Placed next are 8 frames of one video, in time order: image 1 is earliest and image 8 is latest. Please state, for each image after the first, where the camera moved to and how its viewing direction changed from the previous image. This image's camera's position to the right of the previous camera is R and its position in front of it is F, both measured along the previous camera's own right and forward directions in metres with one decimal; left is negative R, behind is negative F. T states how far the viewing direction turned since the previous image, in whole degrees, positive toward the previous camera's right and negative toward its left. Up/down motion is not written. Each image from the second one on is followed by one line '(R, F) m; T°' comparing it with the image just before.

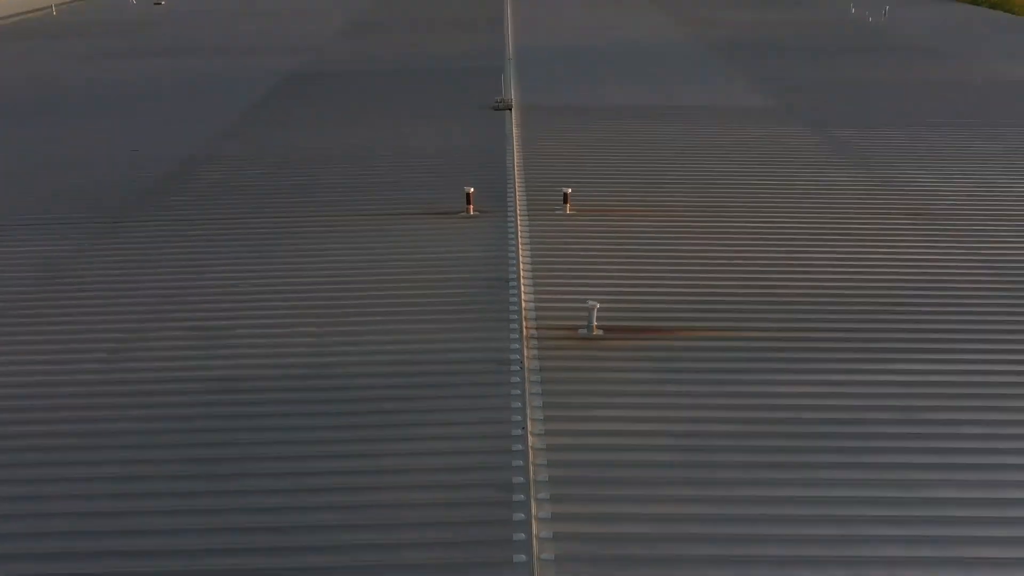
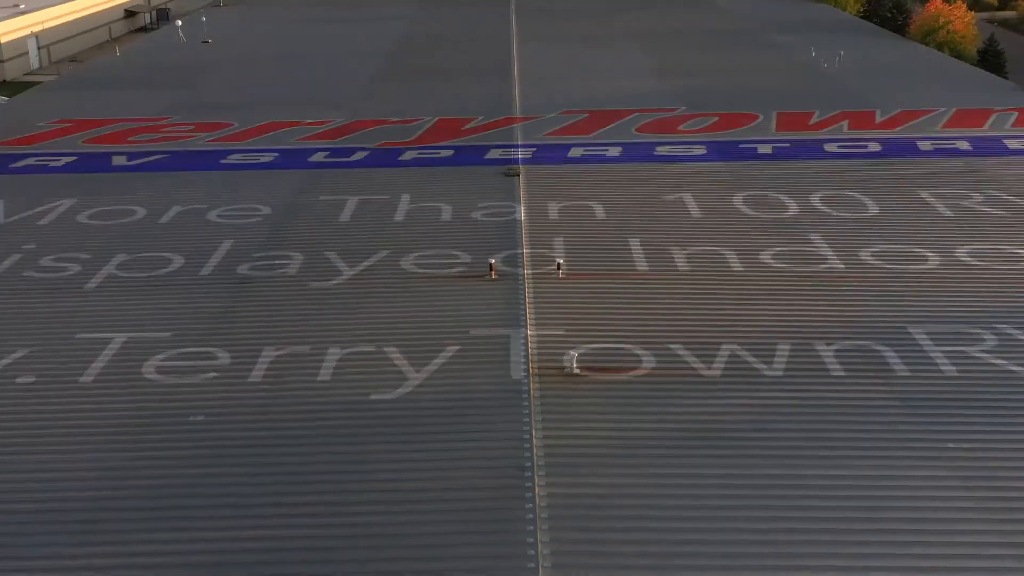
(-0.1, -2.0) m; 0°
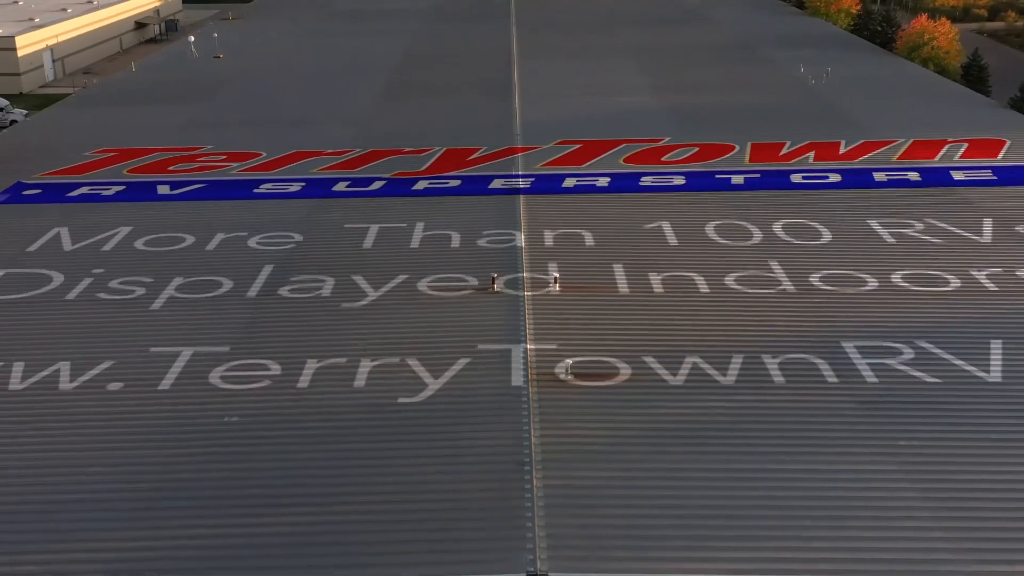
(0.0, -0.8) m; 0°
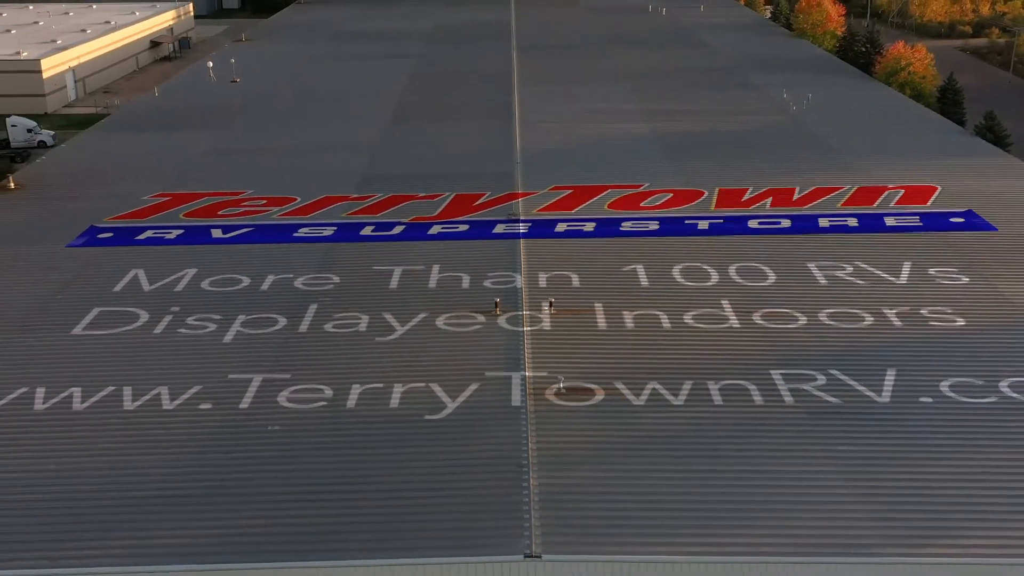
(0.0, -1.4) m; 0°
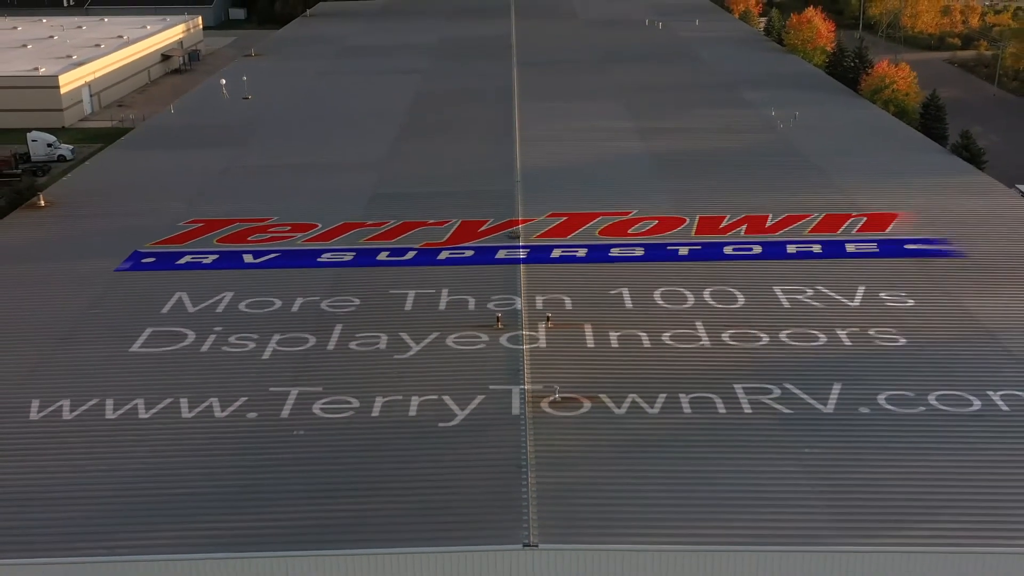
(0.0, -1.1) m; 0°
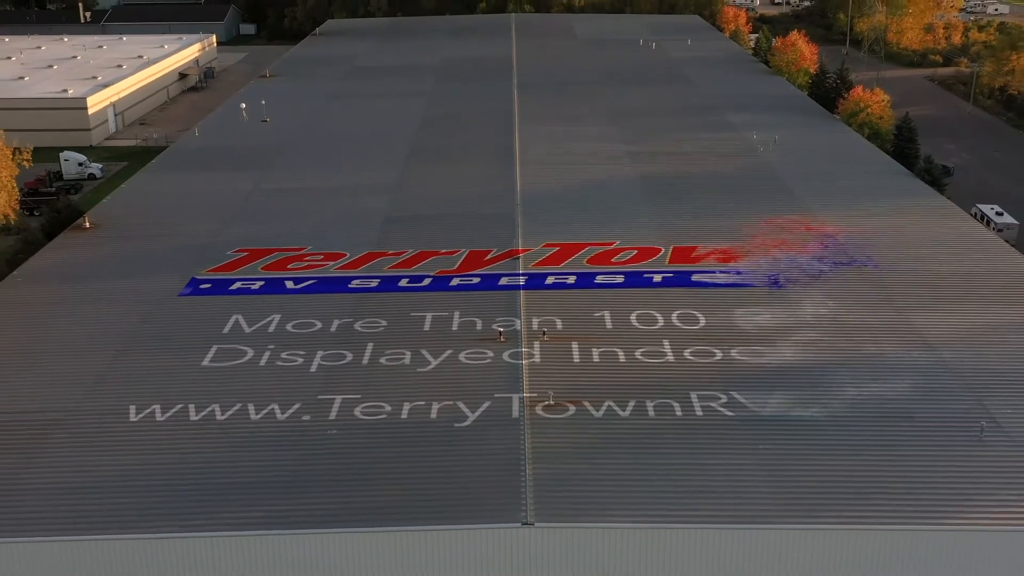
(0.0, -1.8) m; 0°
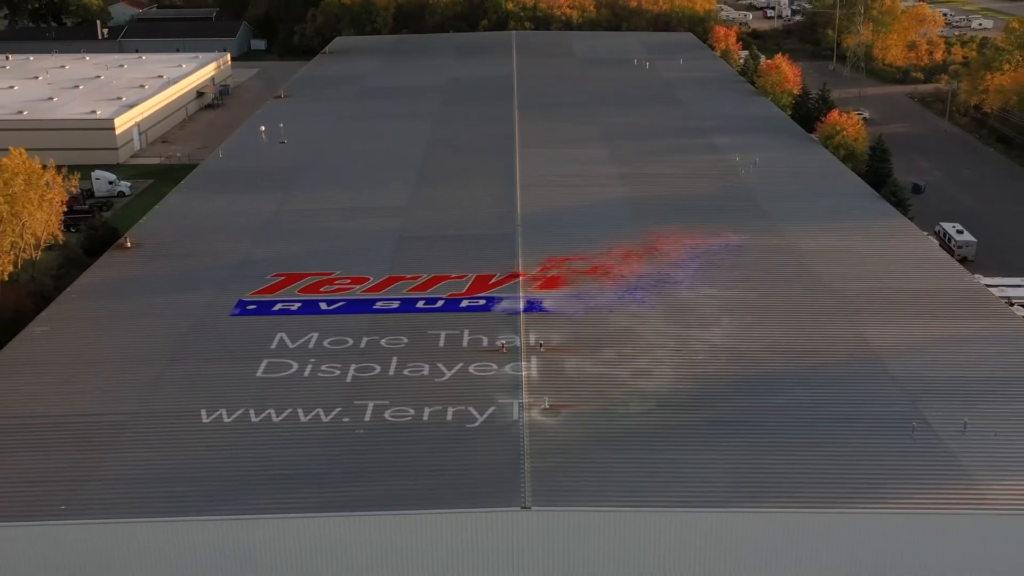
(0.0, -2.1) m; 0°
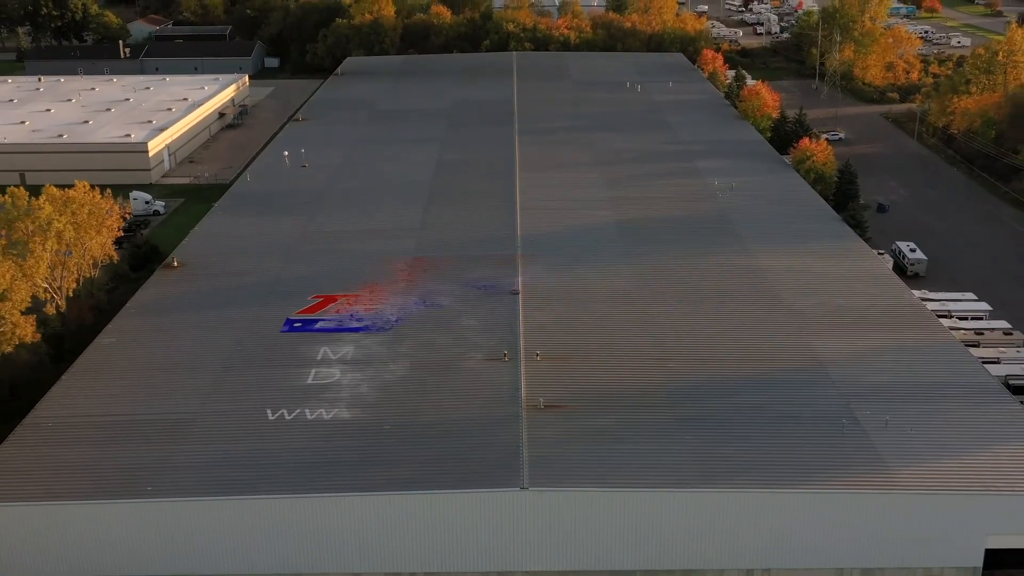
(0.0, -2.9) m; 0°
